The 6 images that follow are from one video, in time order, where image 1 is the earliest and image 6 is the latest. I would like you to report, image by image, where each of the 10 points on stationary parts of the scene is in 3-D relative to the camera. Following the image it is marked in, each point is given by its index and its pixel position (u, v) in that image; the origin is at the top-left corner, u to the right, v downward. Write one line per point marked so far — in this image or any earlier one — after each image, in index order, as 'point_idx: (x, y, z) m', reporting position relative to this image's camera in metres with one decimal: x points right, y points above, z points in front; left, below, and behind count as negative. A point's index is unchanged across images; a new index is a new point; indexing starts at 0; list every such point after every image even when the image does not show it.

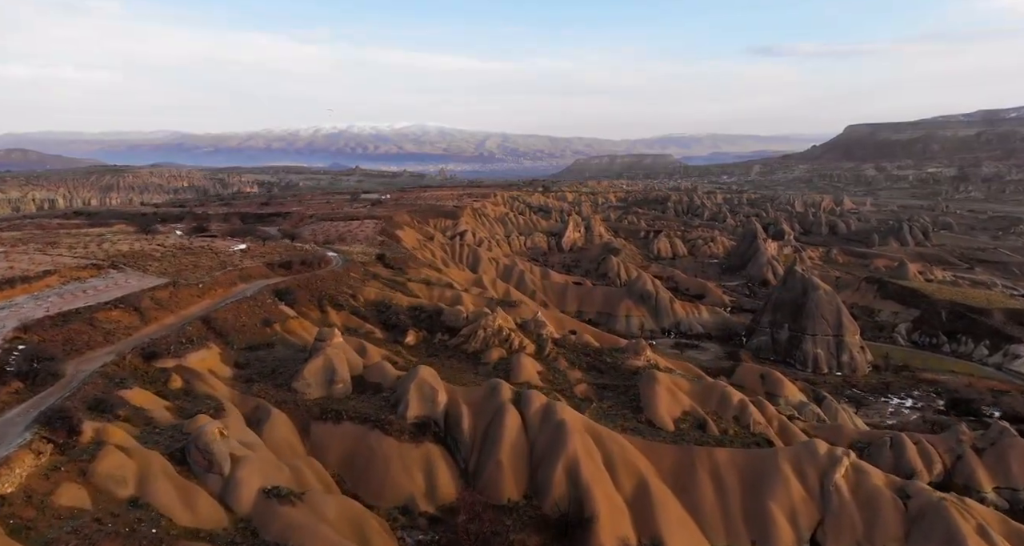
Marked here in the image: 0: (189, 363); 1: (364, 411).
0: (-8.7, -2.4, +19.7) m
1: (-3.9, -3.7, +19.4) m
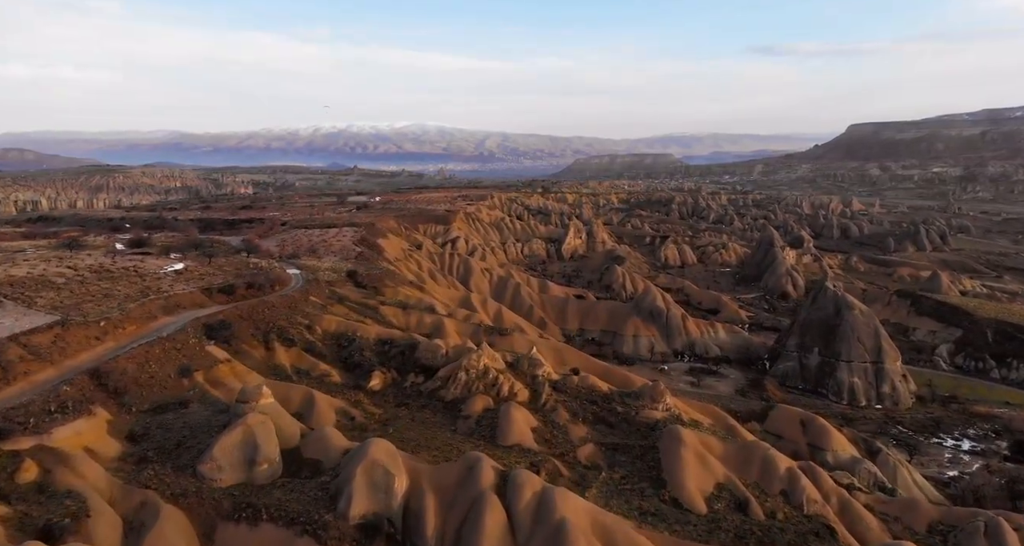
0: (-9.1, -3.3, +14.6) m
1: (-4.3, -4.6, +14.3) m
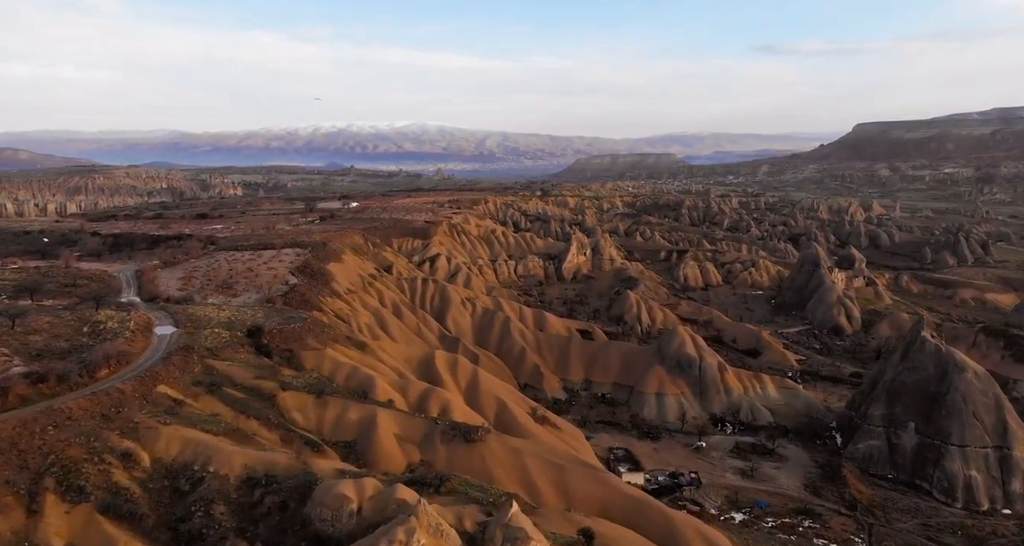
0: (-9.8, -5.1, +4.4) m
1: (-5.0, -6.3, +4.1) m
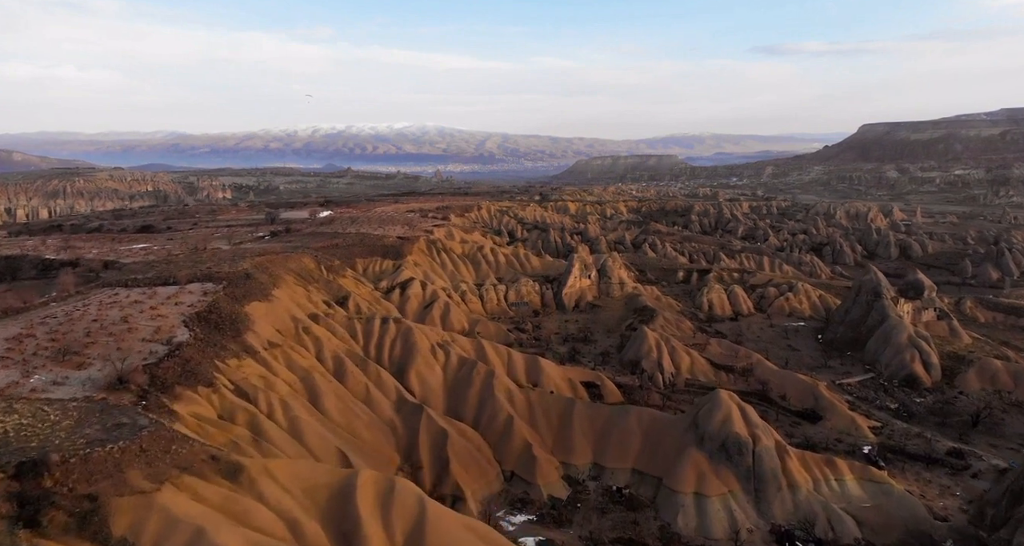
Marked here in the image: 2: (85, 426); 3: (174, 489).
0: (-10.4, -6.6, -4.9) m
1: (-5.6, -7.9, -5.2) m
2: (-8.6, -3.1, +14.8) m
3: (-6.1, -4.1, +13.9) m
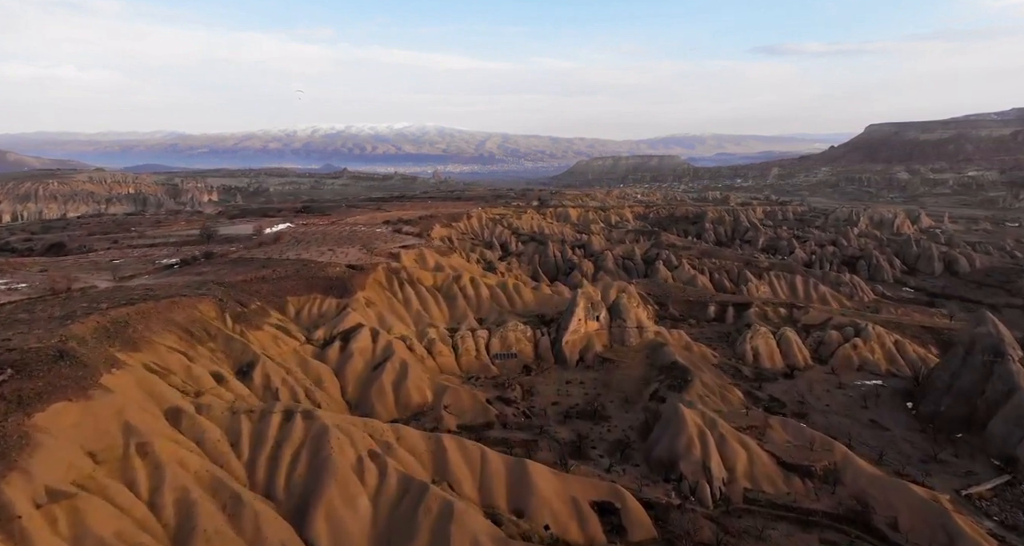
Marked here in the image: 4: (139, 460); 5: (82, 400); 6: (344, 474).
0: (-11.2, -8.6, -15.8) m
1: (-6.4, -9.8, -16.0) m
2: (-9.3, -5.0, +3.9) m
3: (-6.9, -6.0, +3.0) m
4: (-8.6, -4.3, +17.0) m
5: (-10.3, -3.1, +17.6) m
6: (-4.3, -5.2, +19.0) m
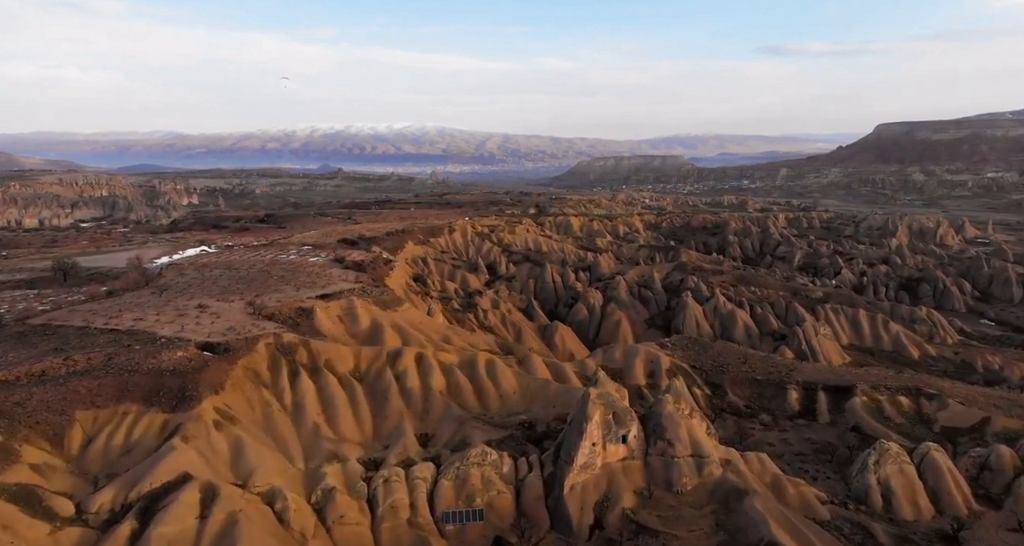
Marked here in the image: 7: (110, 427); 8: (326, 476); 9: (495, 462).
0: (-12.1, -11.0, -30.1) m
1: (-7.4, -12.2, -30.3) m
2: (-10.3, -7.5, -10.3) m
3: (-7.9, -8.4, -11.3) m
4: (-9.5, -6.7, +2.7) m
5: (-11.2, -5.5, +3.3) m
6: (-5.3, -7.7, +4.7) m
7: (-10.0, -3.8, +18.3) m
8: (-4.6, -5.2, +18.6) m
9: (-0.4, -5.2, +19.6) m
